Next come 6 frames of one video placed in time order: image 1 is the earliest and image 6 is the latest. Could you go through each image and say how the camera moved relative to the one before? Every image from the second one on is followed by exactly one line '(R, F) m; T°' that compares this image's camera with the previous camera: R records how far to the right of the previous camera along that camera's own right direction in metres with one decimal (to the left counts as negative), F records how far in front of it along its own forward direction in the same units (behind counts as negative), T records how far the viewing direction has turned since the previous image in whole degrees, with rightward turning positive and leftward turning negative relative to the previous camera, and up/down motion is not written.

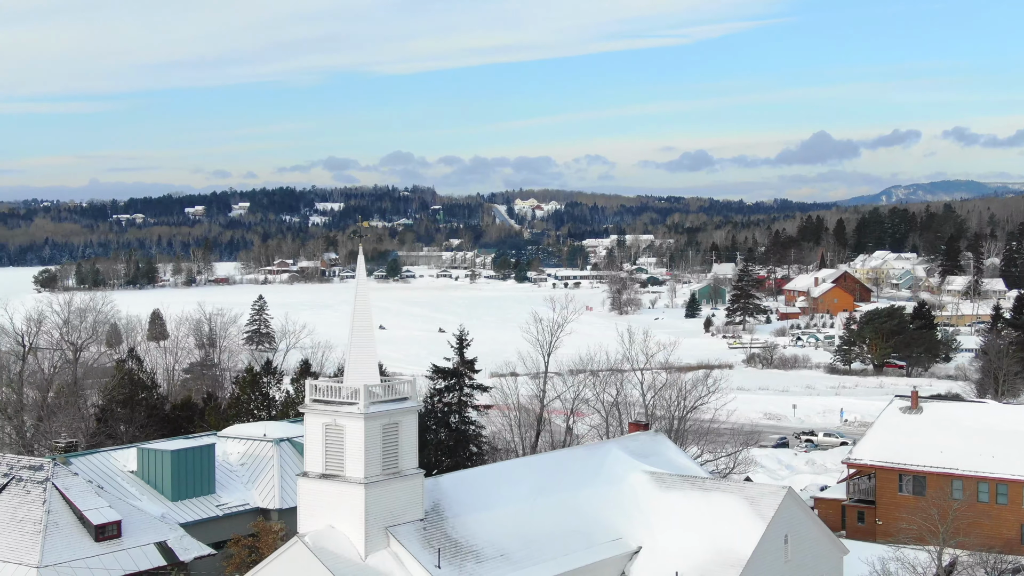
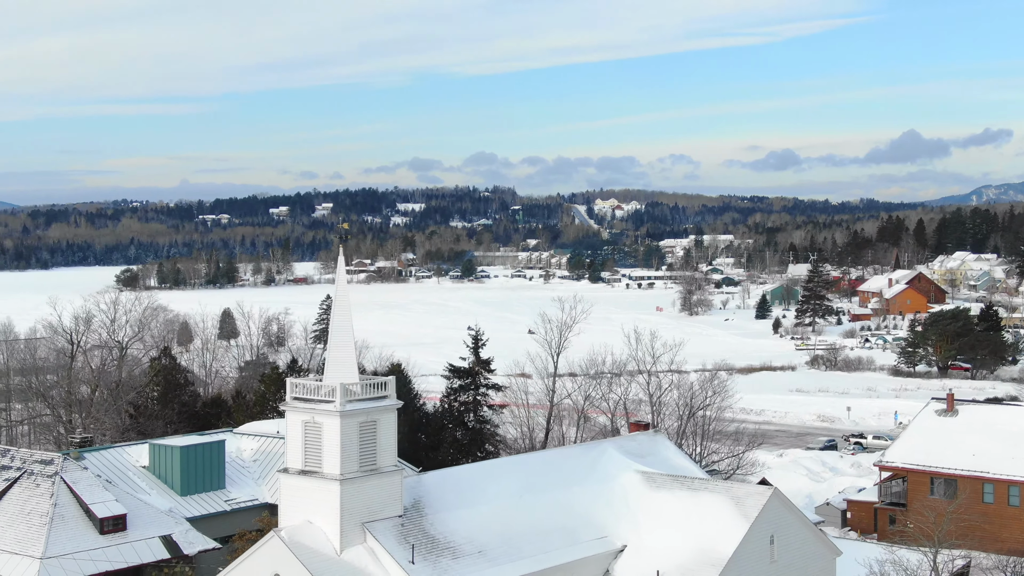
(+0.9, -0.1) m; -3°
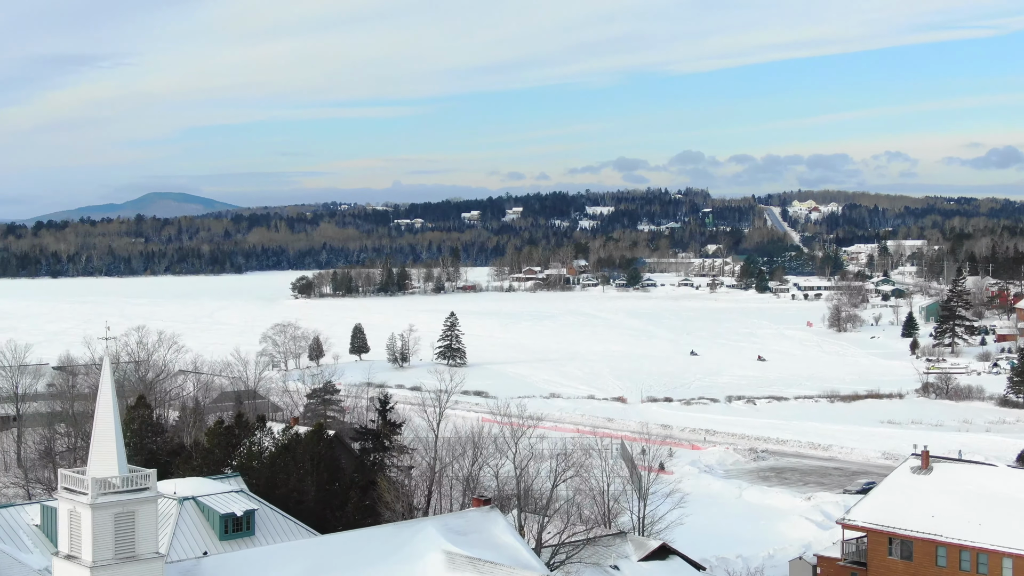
(+4.1, -0.4) m; -8°
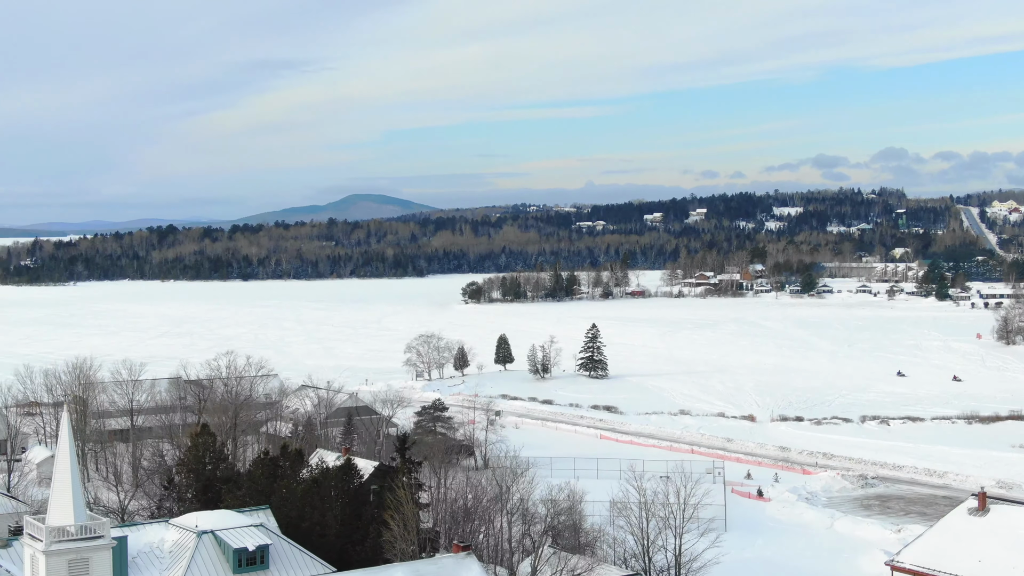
(+2.5, -0.2) m; -7°
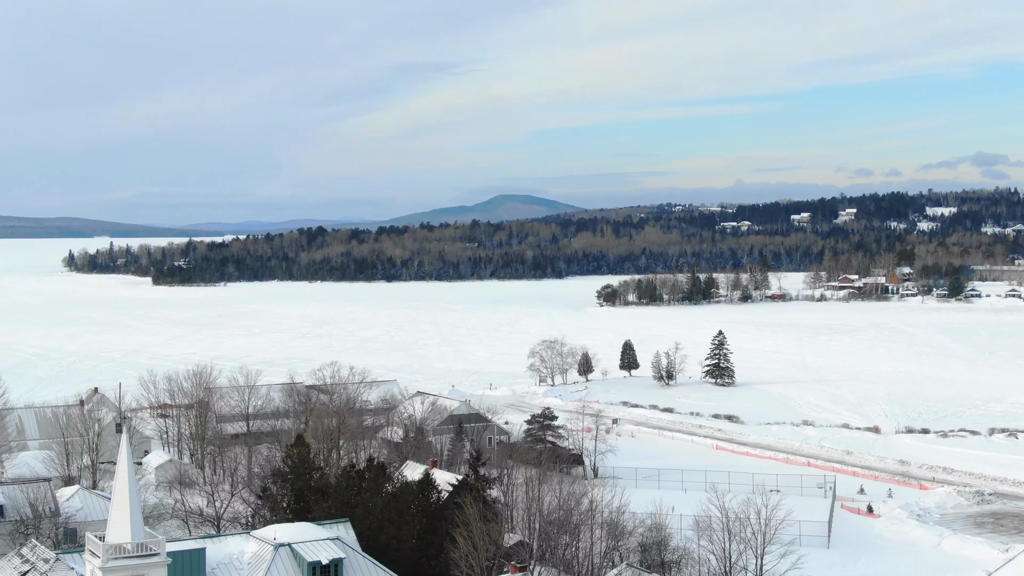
(+1.1, -0.2) m; -6°
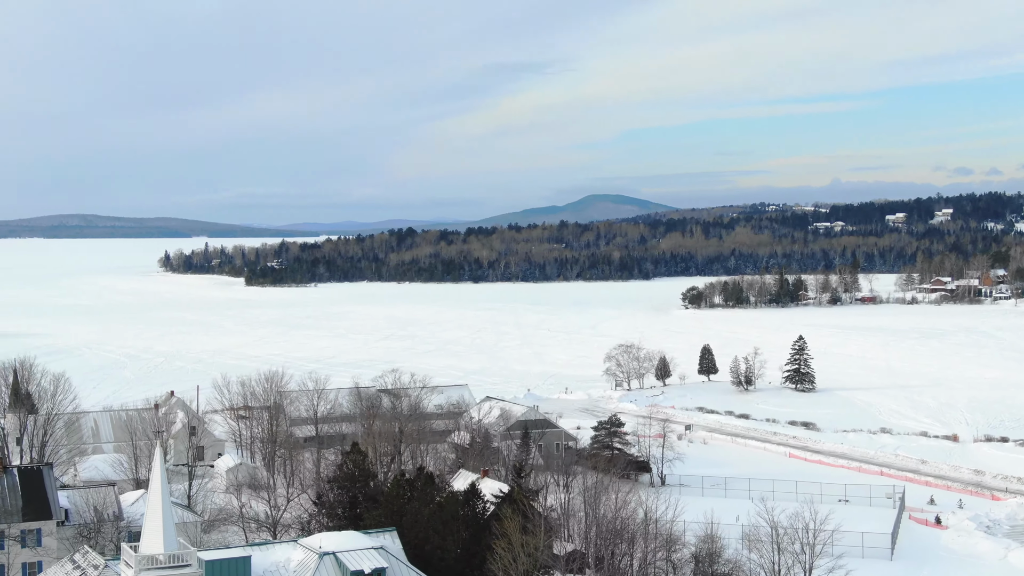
(+0.7, -0.2) m; -4°
